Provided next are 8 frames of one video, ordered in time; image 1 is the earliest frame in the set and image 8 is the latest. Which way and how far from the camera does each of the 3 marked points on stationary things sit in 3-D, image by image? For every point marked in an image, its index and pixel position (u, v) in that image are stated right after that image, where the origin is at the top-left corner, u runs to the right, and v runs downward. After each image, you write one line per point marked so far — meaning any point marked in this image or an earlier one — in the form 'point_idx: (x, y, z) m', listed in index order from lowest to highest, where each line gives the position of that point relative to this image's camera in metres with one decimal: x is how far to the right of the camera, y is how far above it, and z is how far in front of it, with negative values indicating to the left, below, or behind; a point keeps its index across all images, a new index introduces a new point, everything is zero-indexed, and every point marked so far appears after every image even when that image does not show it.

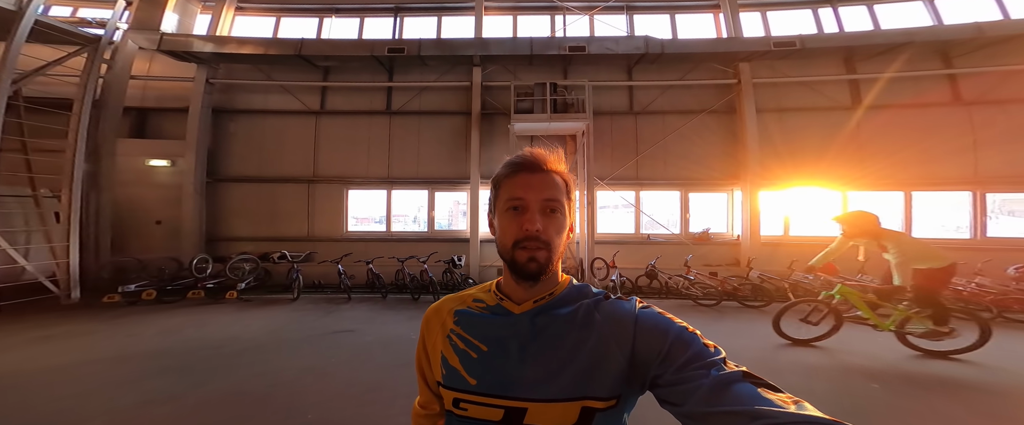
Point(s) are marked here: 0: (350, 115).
0: (-3.6, +2.2, +6.6) m
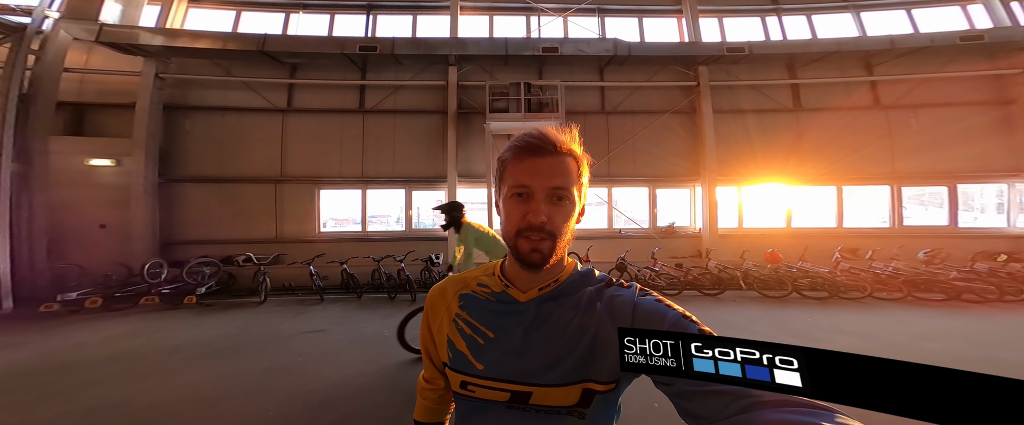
0: (-4.1, +2.2, +6.4) m
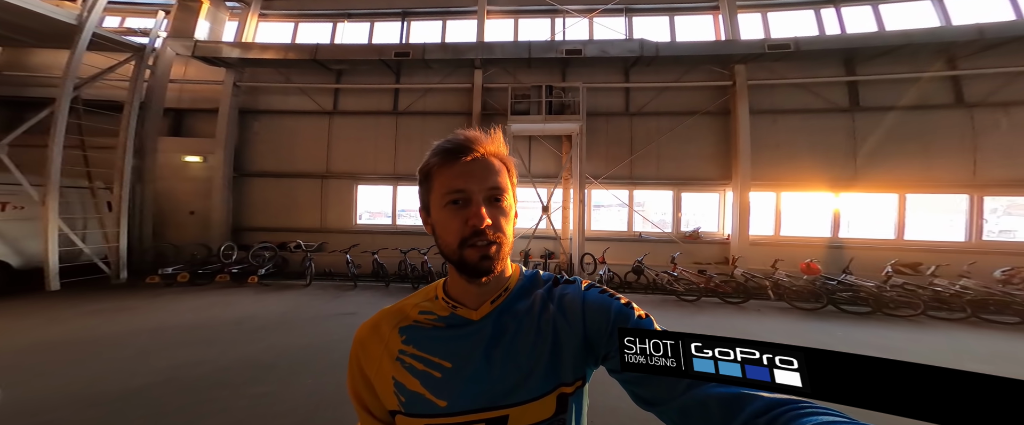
0: (-3.6, +2.3, +7.1) m
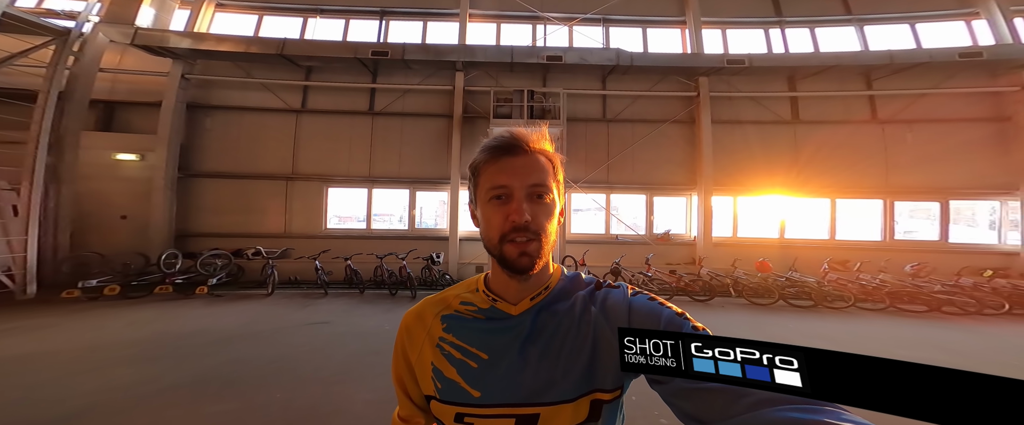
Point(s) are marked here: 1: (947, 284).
0: (-4.0, +2.2, +6.7) m
1: (+7.9, -1.5, +5.6) m
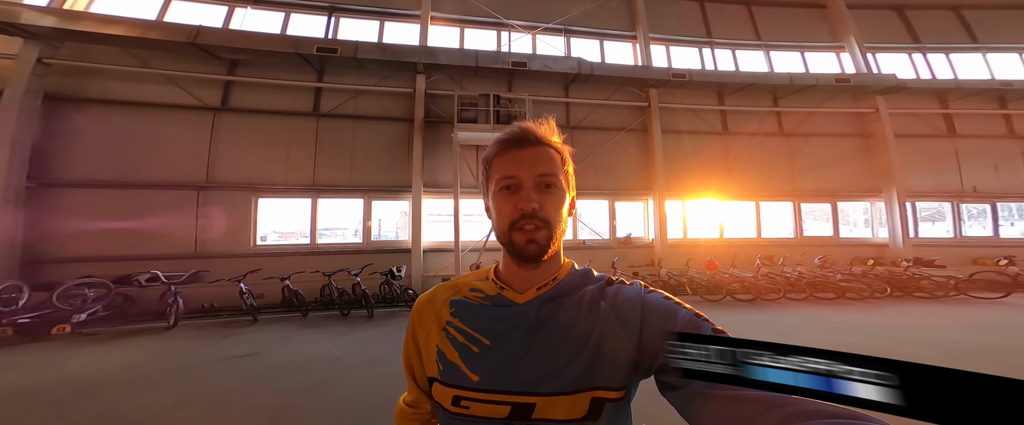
0: (-4.8, +1.9, +5.7) m
1: (+7.4, -1.3, +6.6) m
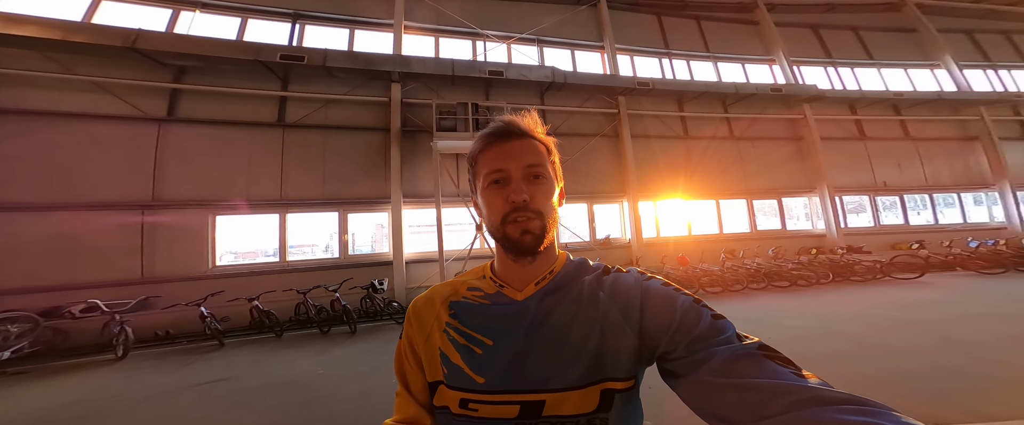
0: (-5.1, +1.6, +5.3) m
1: (+7.0, -1.1, +7.3) m
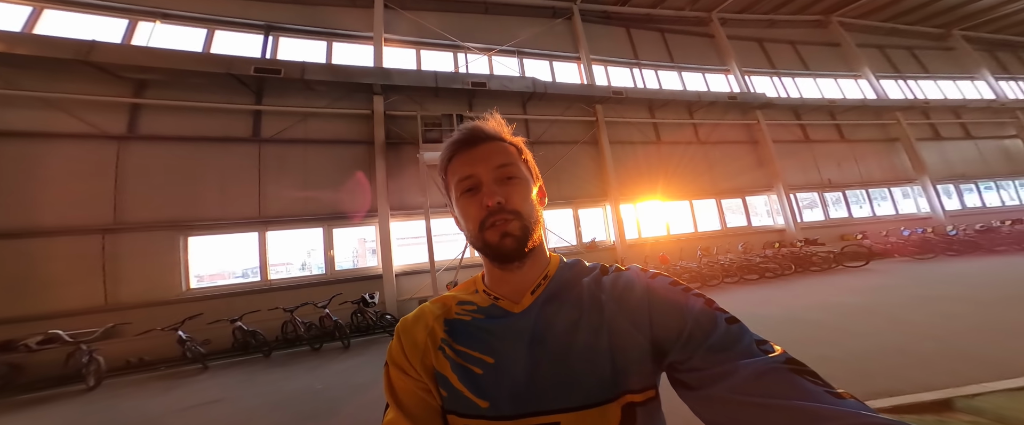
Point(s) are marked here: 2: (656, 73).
0: (-5.4, +1.2, +5.0) m
1: (+6.7, -1.0, +7.8) m
2: (+4.2, +4.0, +8.8) m
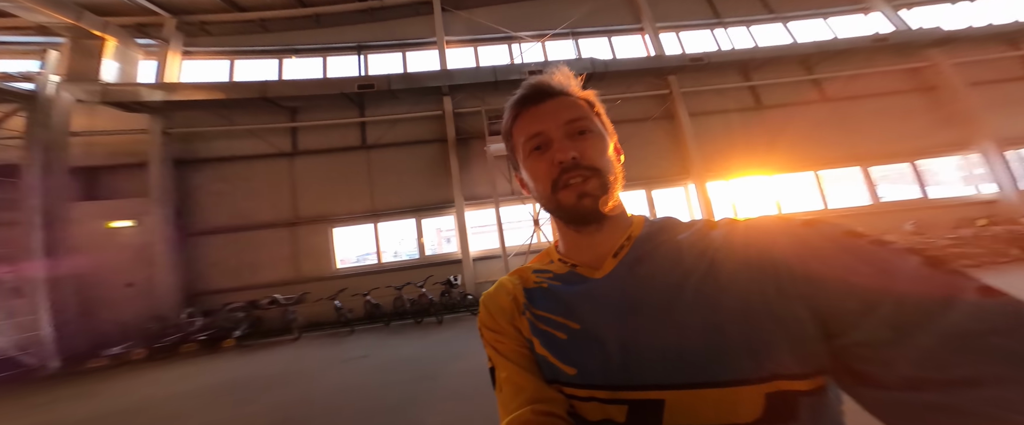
0: (-4.1, +1.3, +6.5) m
1: (+8.3, -0.5, +6.1) m
2: (+5.9, +4.6, +7.2) m
